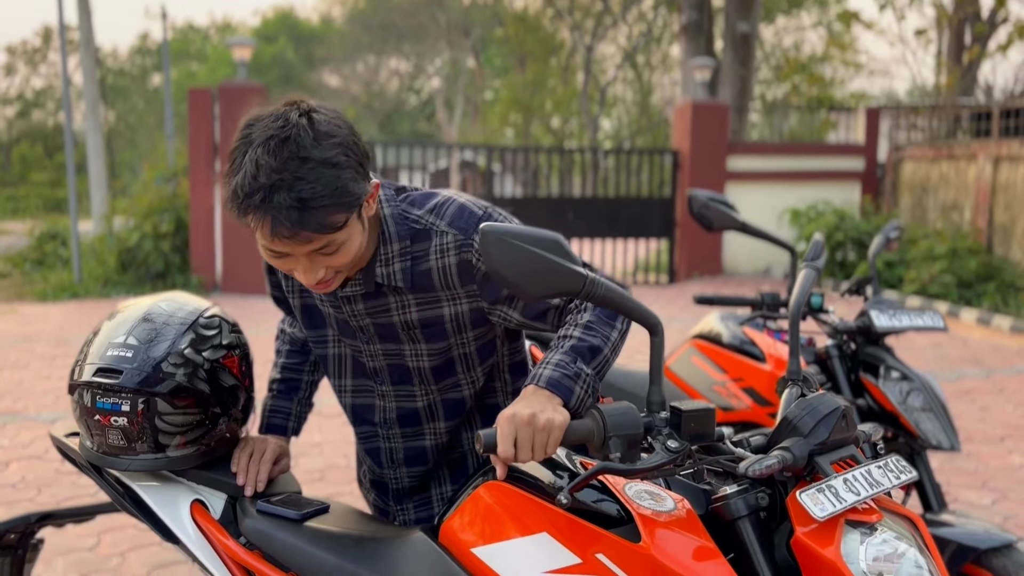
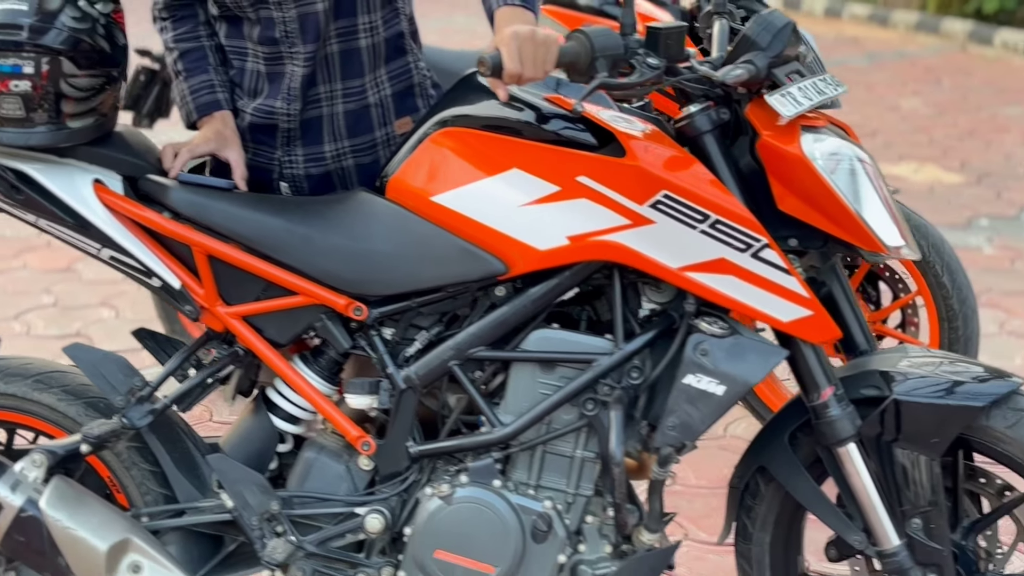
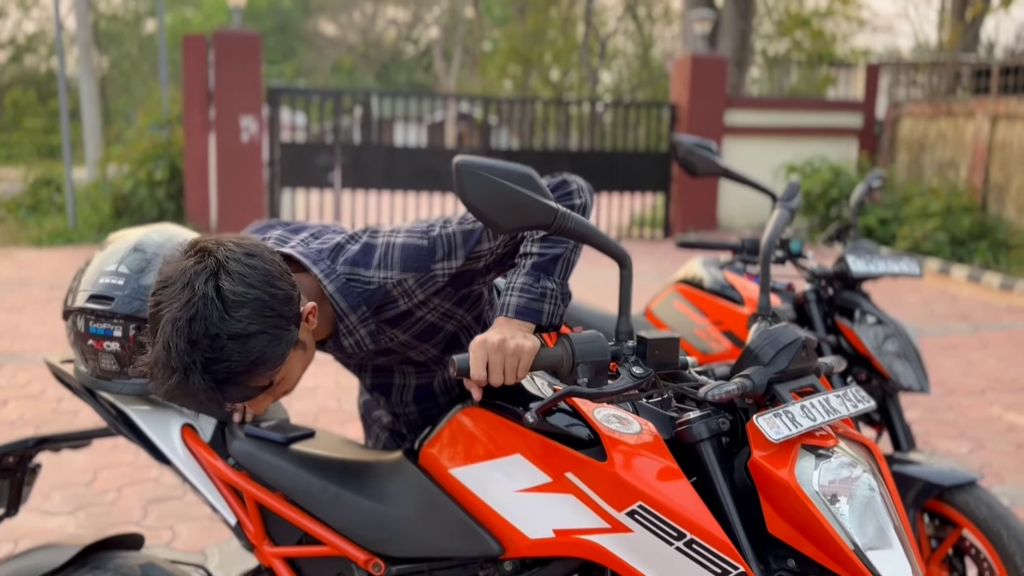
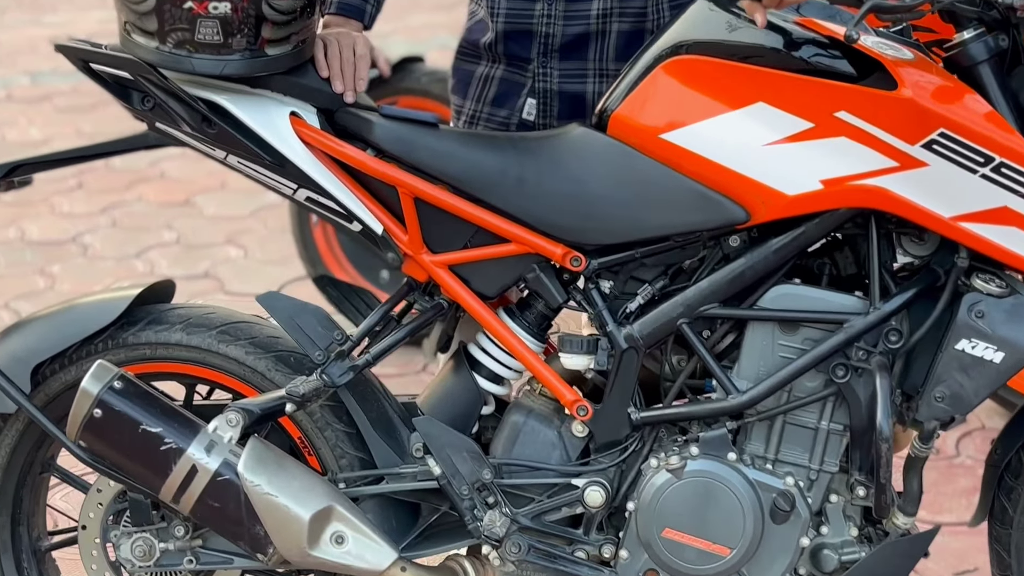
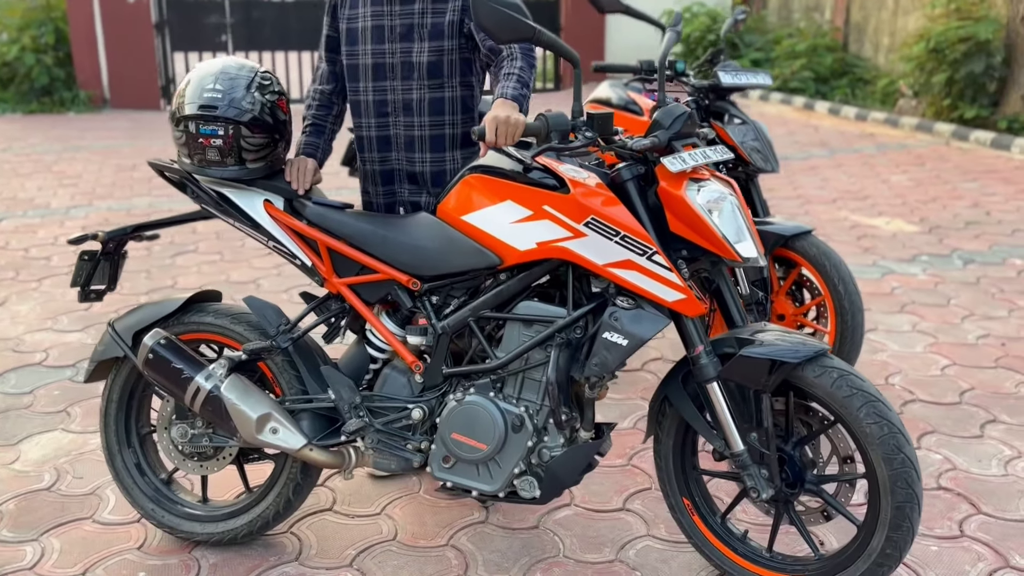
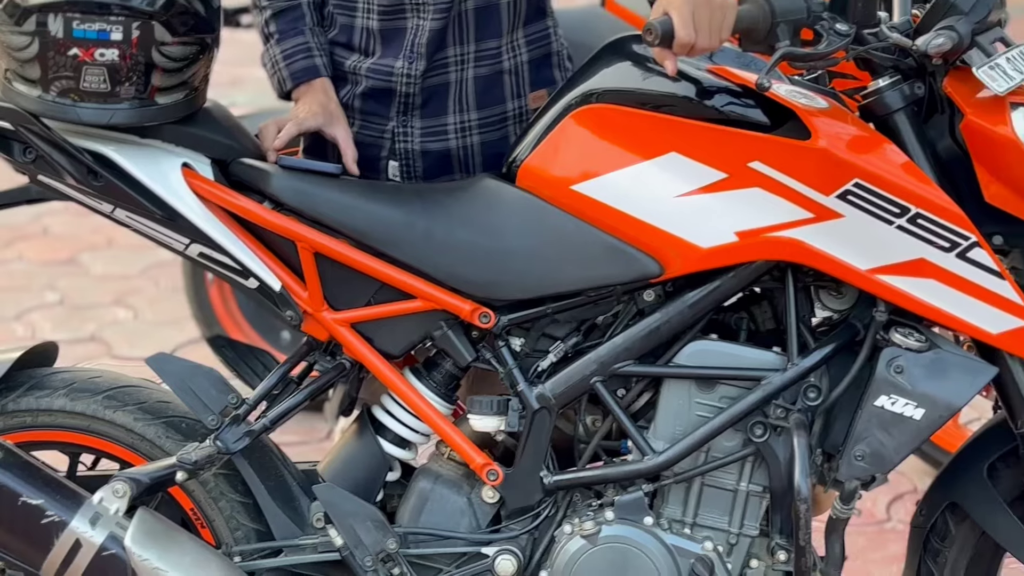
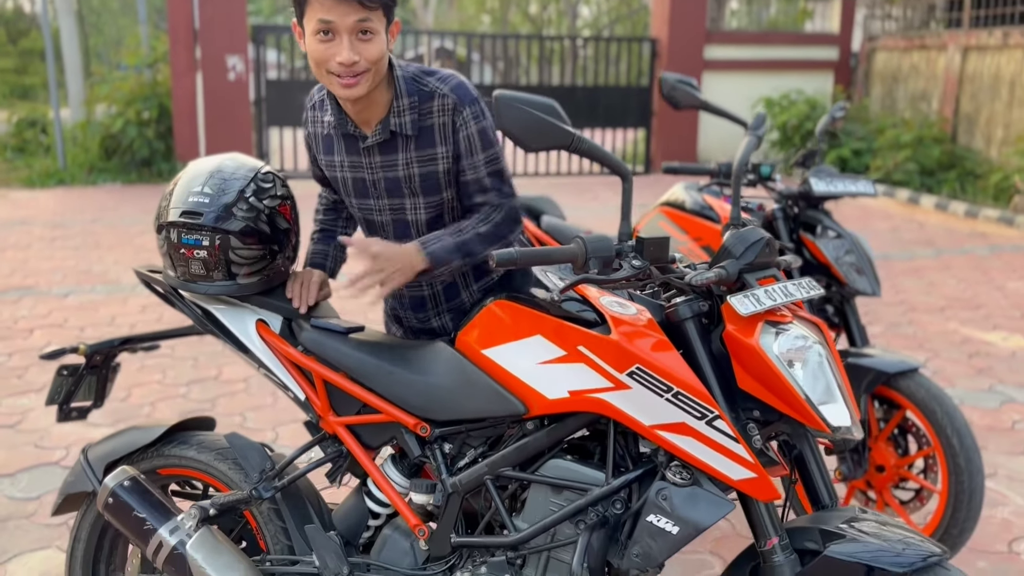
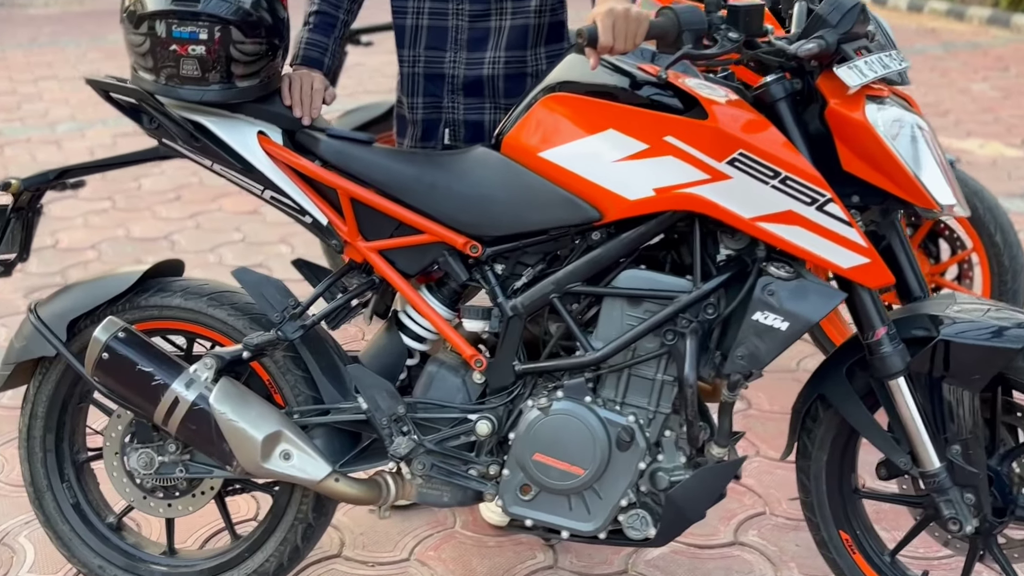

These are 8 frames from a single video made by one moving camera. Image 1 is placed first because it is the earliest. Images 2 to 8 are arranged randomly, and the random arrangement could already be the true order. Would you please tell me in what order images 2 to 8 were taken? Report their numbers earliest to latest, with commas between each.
3, 7, 5, 8, 4, 6, 2
